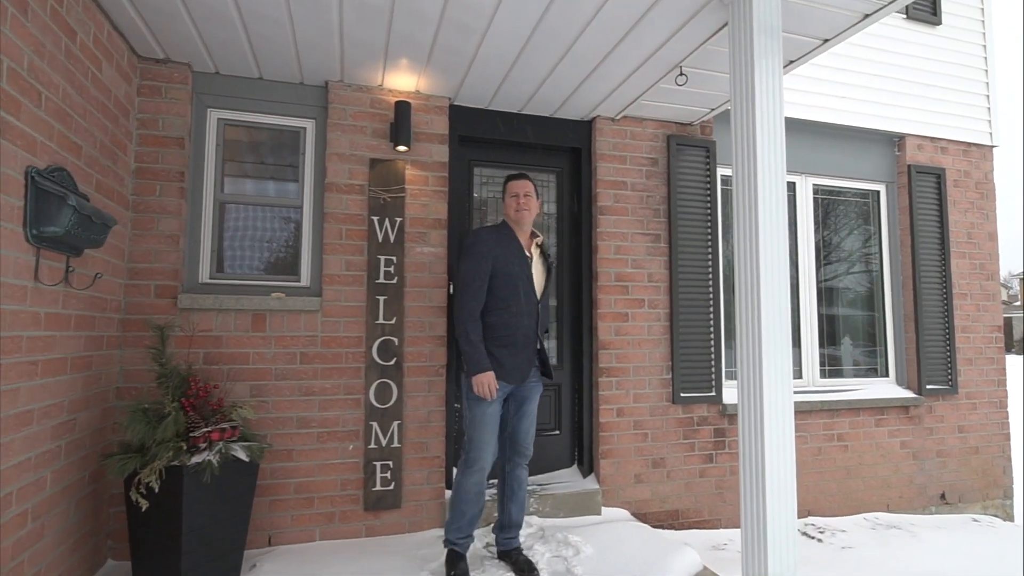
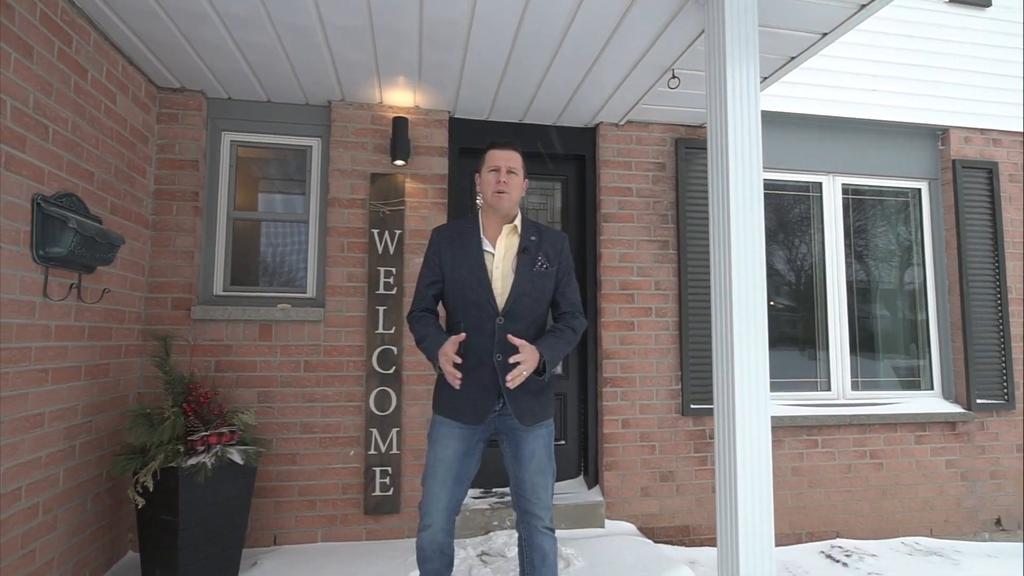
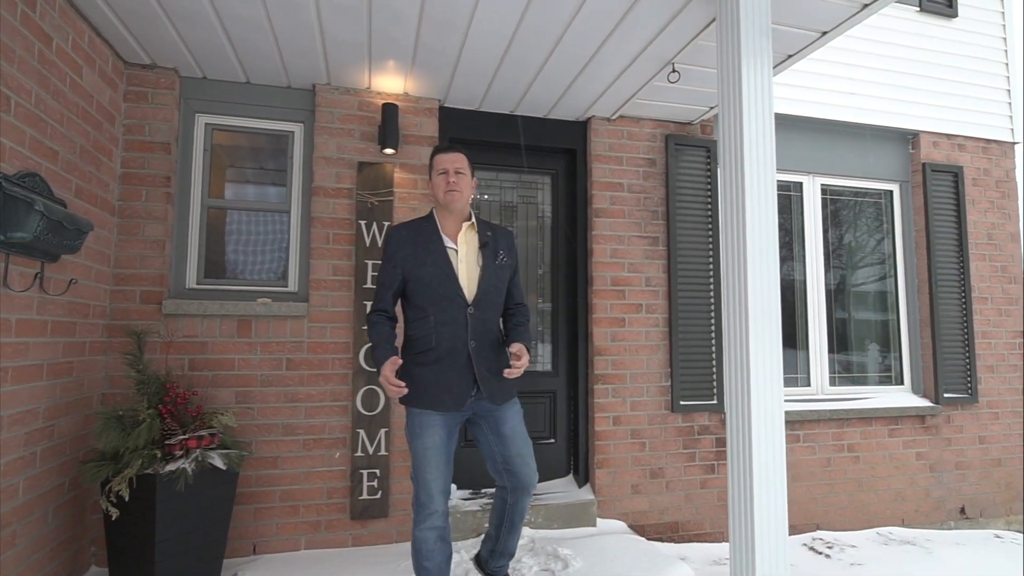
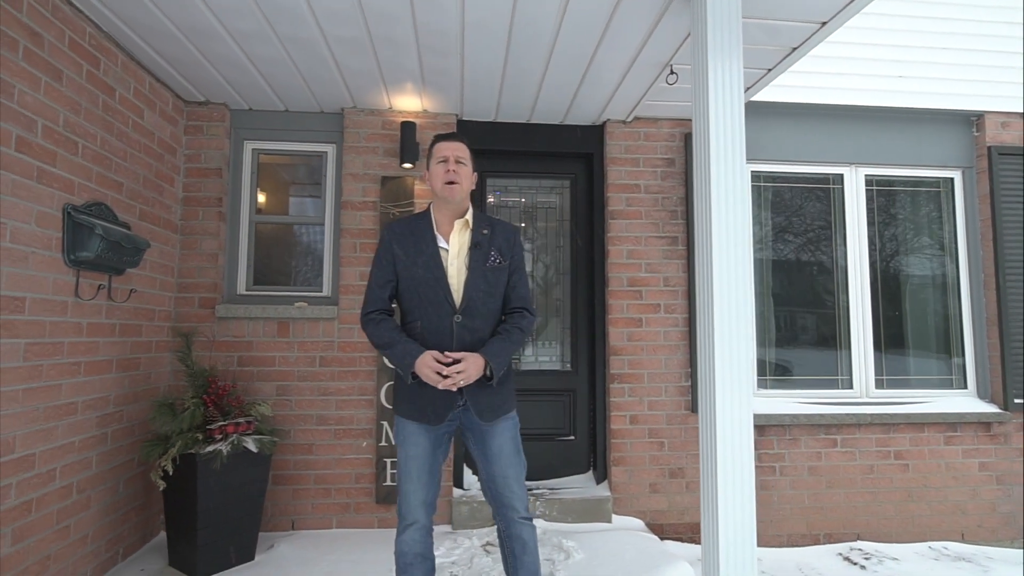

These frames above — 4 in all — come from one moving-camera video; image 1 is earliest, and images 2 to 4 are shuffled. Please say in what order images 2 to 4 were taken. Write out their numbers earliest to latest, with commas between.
3, 2, 4
